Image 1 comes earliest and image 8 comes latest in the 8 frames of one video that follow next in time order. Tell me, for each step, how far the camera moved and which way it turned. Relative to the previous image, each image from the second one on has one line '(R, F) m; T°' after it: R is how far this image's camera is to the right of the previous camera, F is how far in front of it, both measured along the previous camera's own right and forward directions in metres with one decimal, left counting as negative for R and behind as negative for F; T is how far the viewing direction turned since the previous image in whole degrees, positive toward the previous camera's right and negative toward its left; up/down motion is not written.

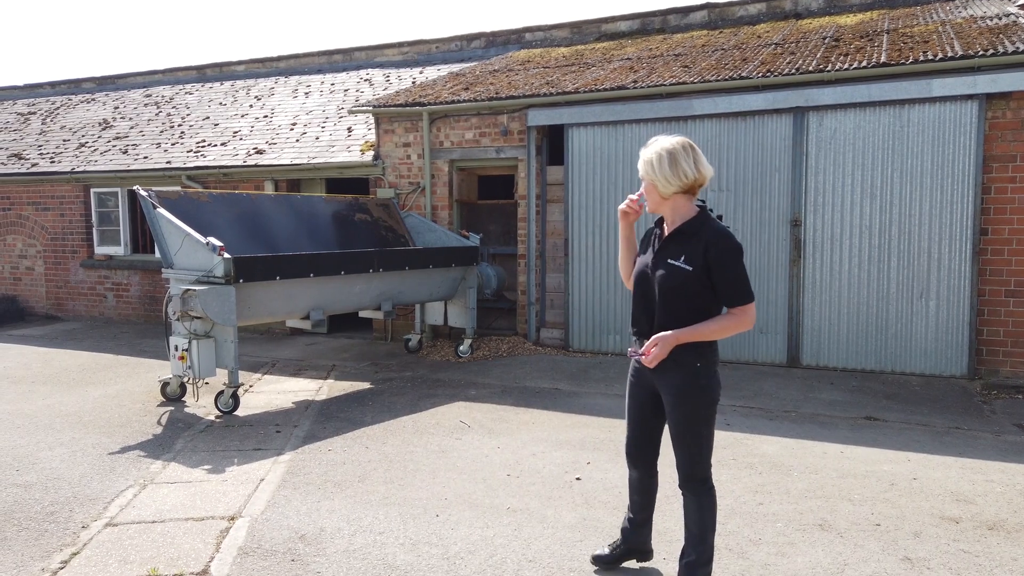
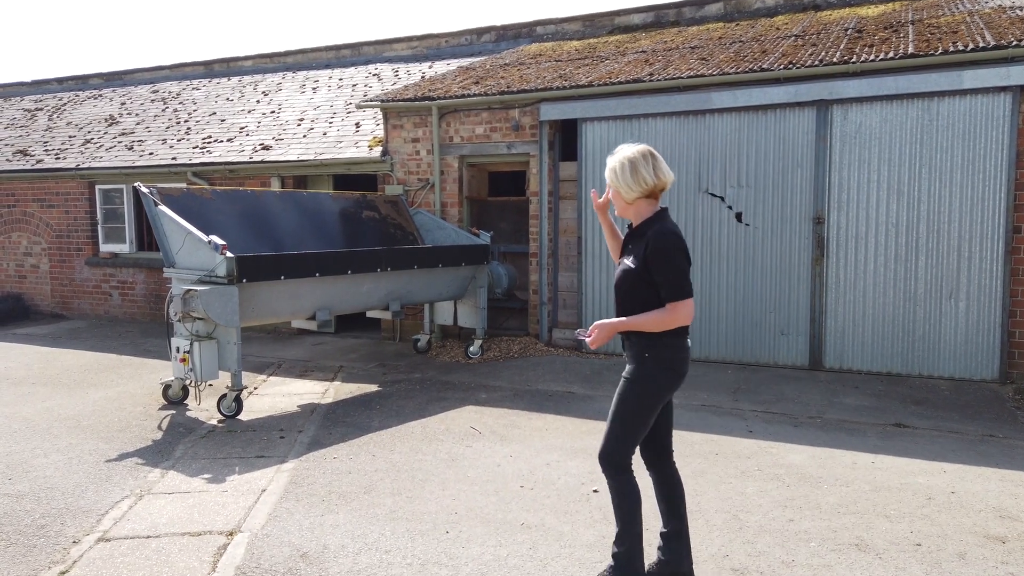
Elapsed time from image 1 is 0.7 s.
(0.0, +0.2) m; -1°
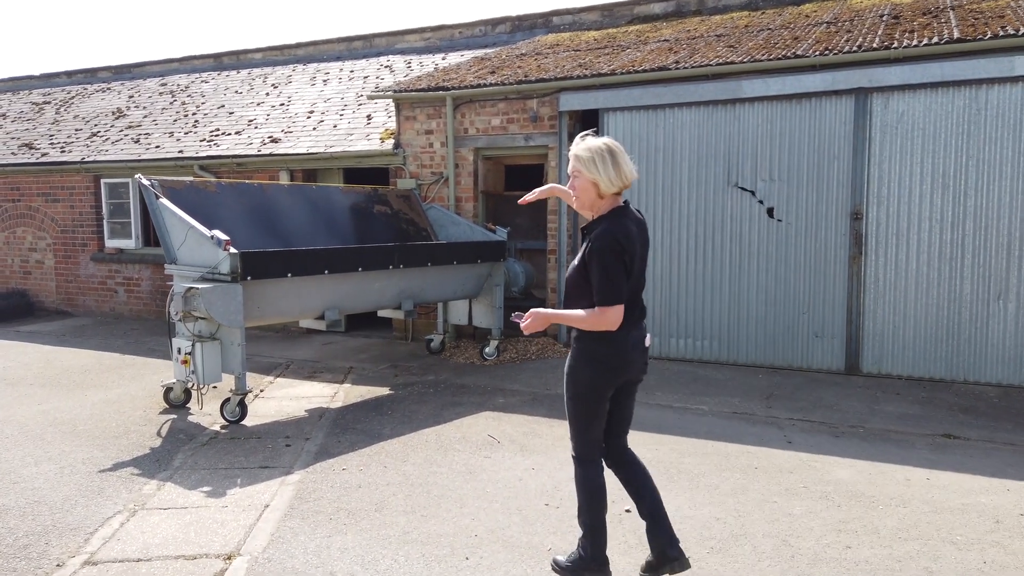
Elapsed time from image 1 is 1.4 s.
(-0.1, +0.4) m; -1°
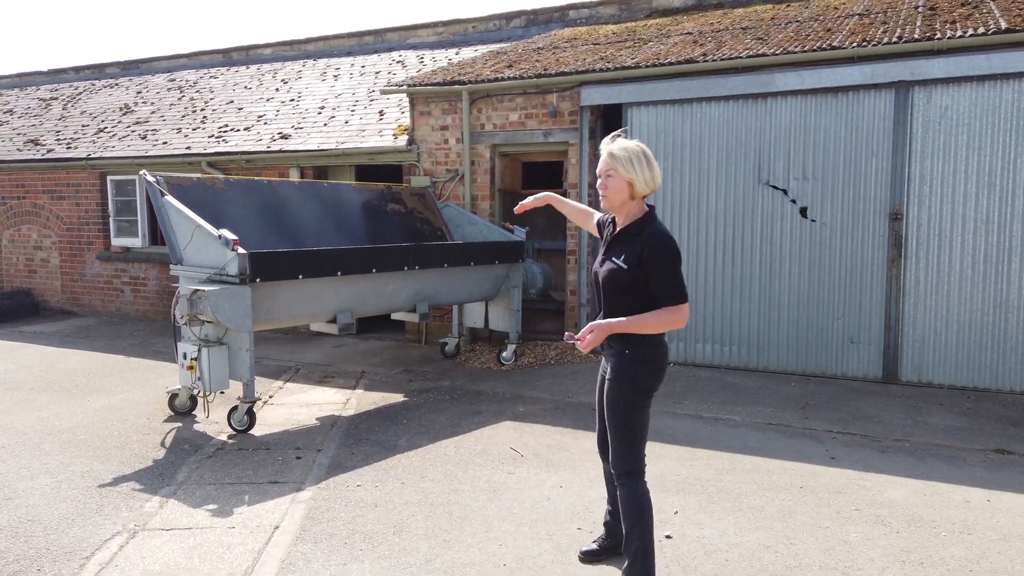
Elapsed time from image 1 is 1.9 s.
(-0.1, +0.3) m; -1°
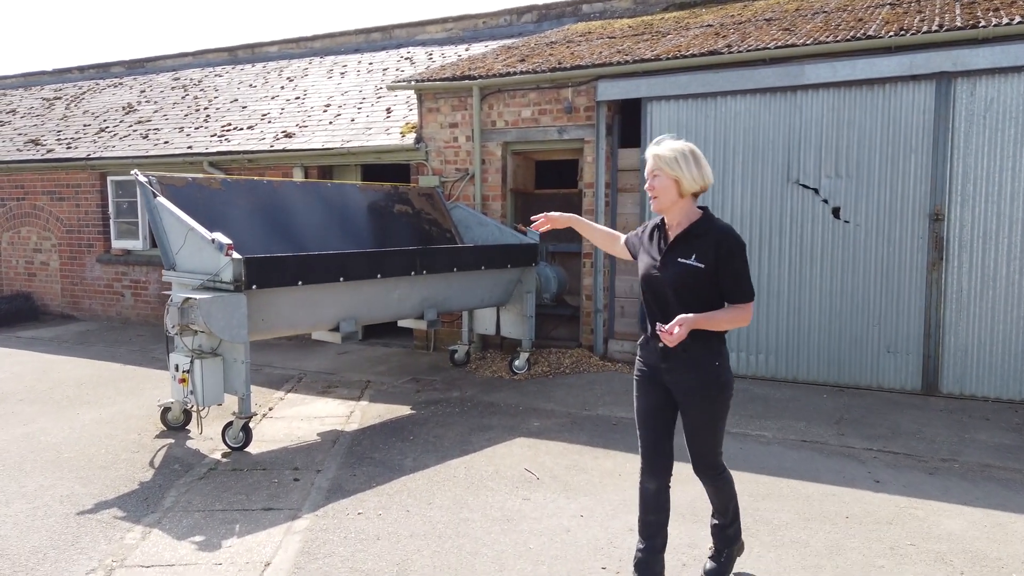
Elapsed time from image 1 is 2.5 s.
(0.0, +0.4) m; -1°
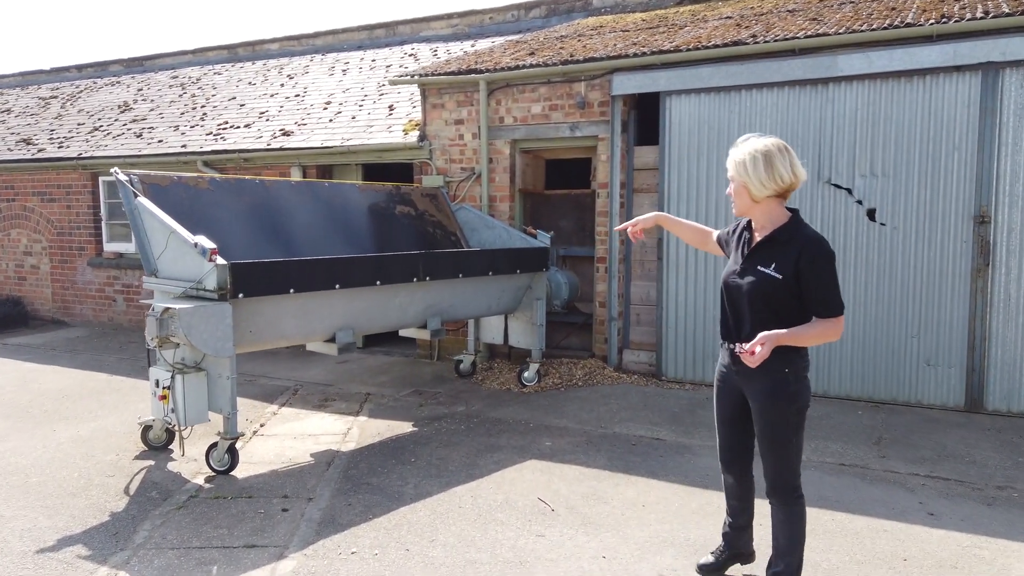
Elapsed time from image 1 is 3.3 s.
(0.0, +0.4) m; 0°
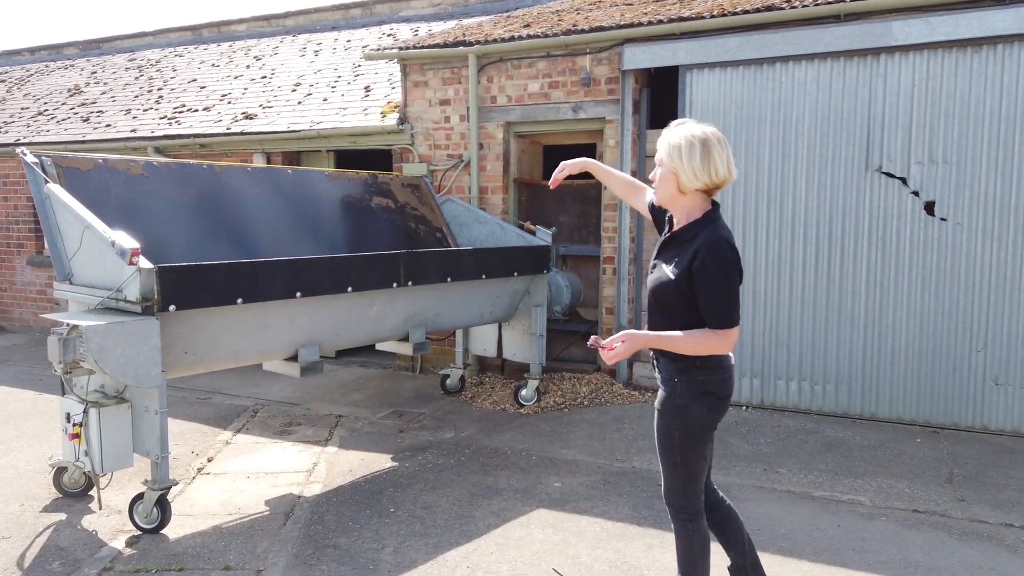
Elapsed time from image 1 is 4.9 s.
(-0.1, +0.9) m; +2°
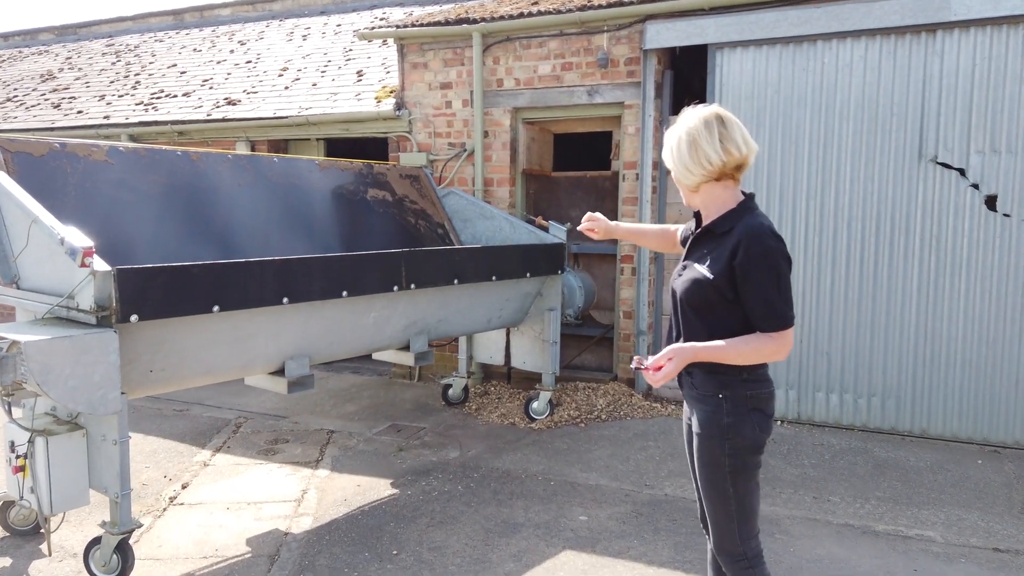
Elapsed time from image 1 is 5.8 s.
(-0.2, +0.5) m; +1°
